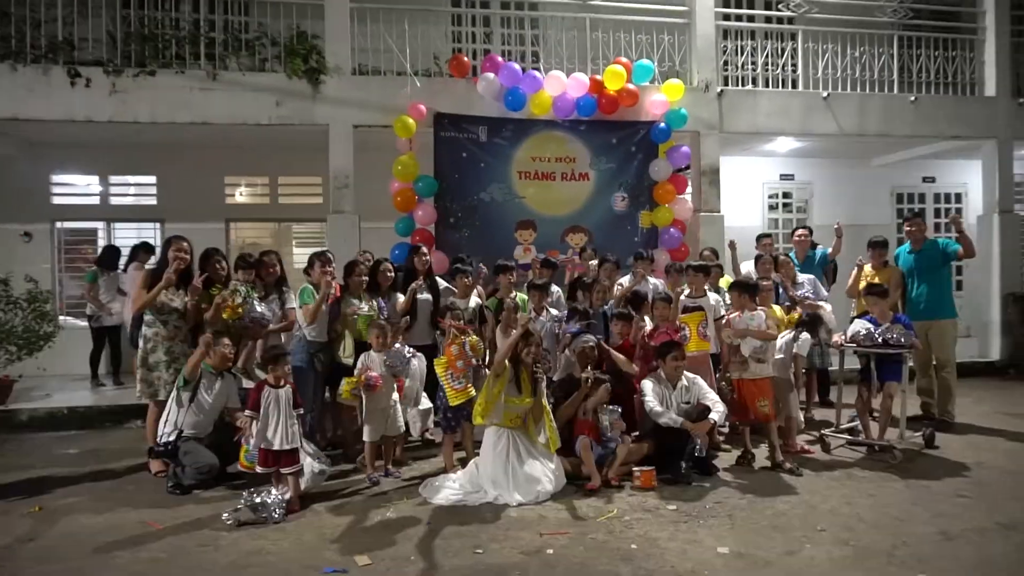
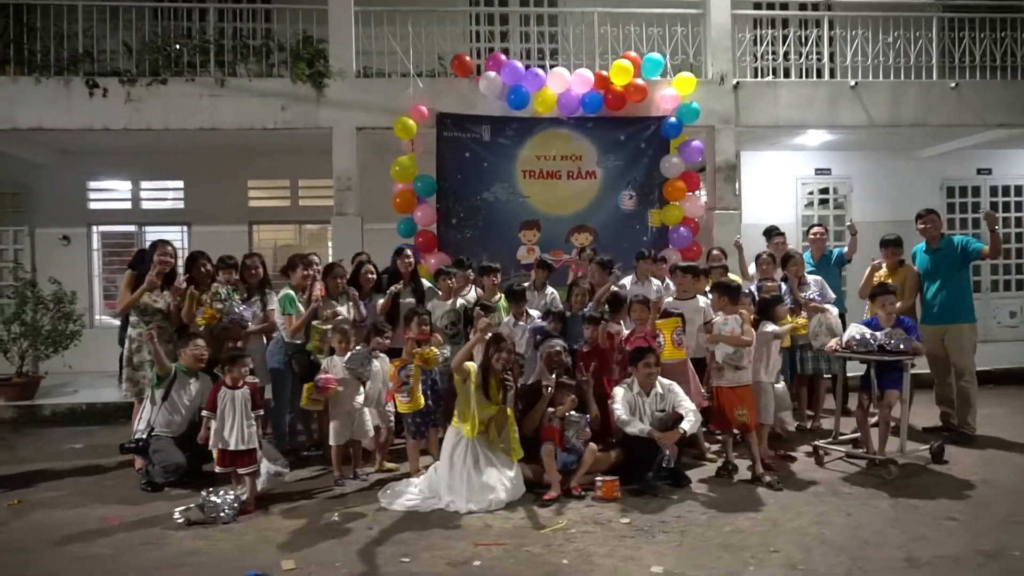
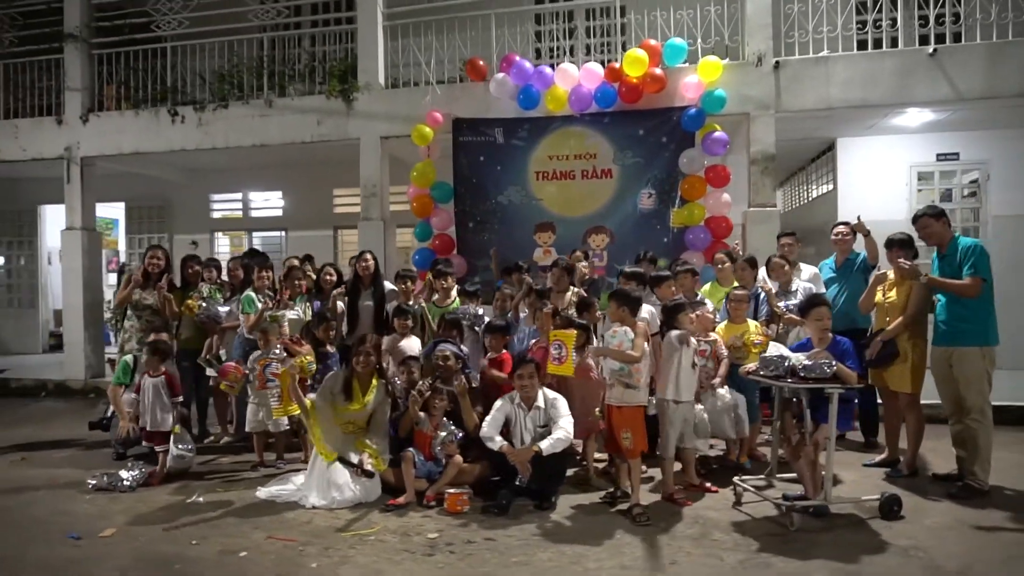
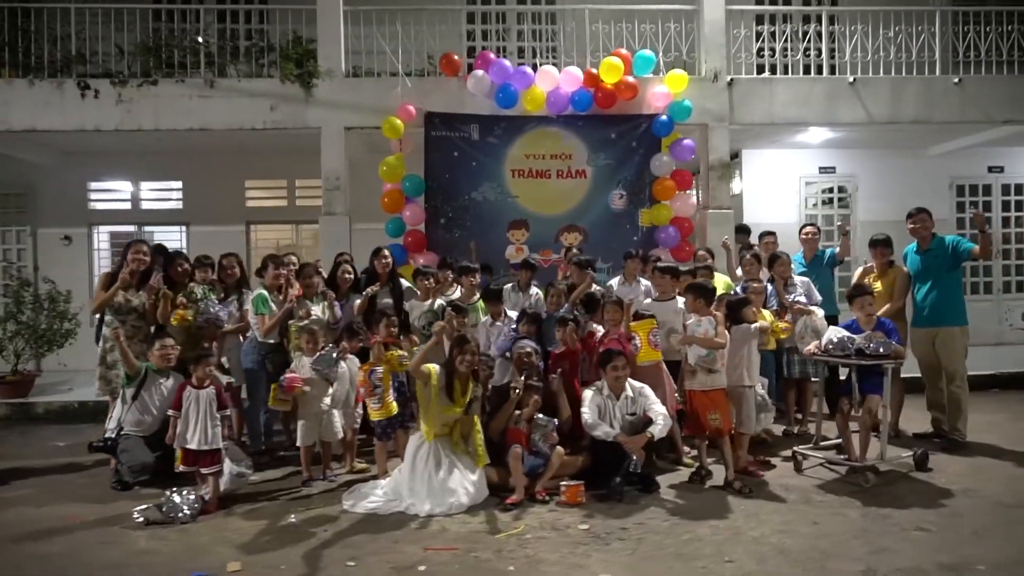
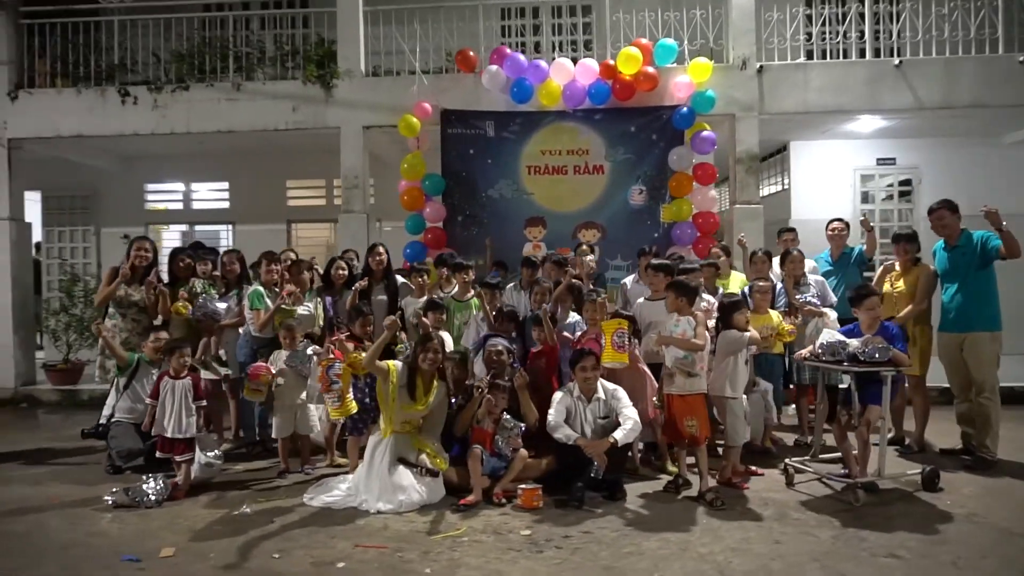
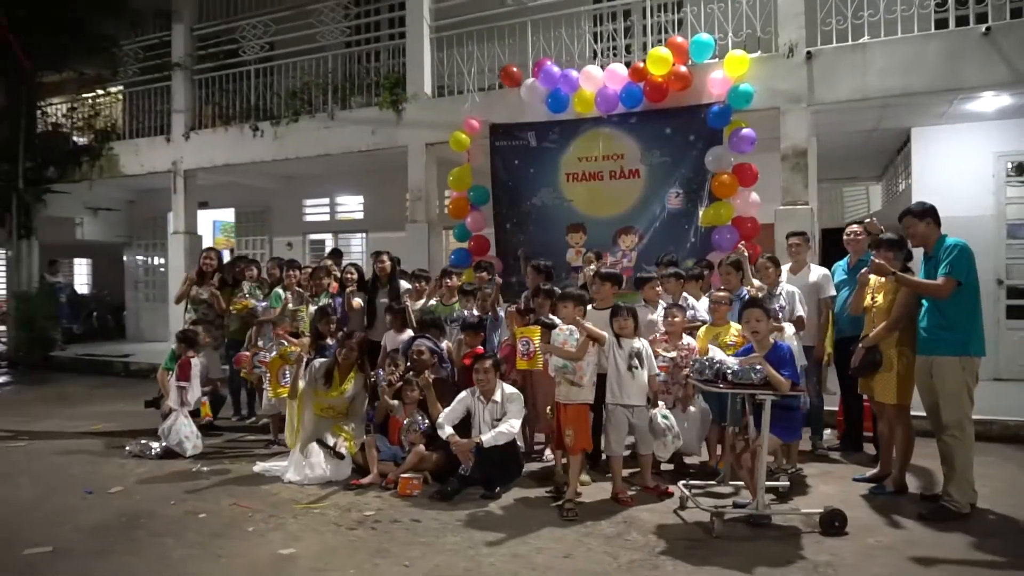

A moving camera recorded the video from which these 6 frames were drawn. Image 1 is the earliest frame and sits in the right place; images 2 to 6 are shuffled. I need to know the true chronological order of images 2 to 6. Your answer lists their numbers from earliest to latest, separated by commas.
2, 4, 5, 3, 6
